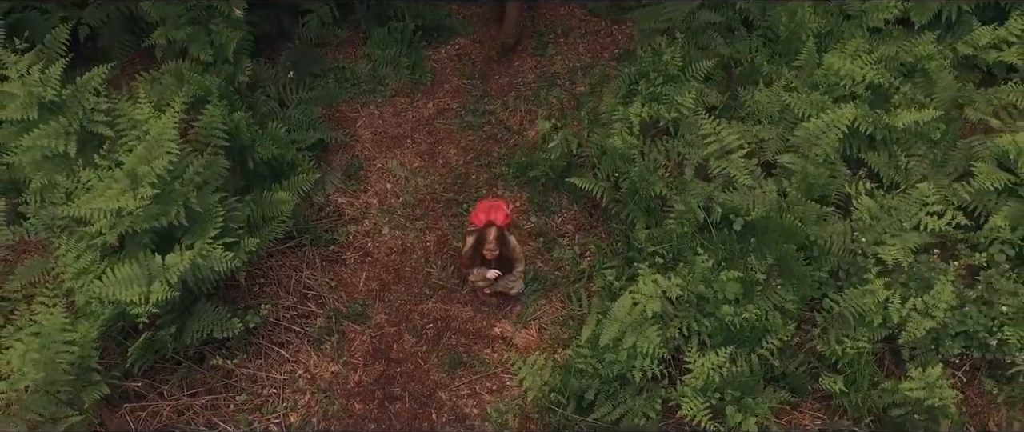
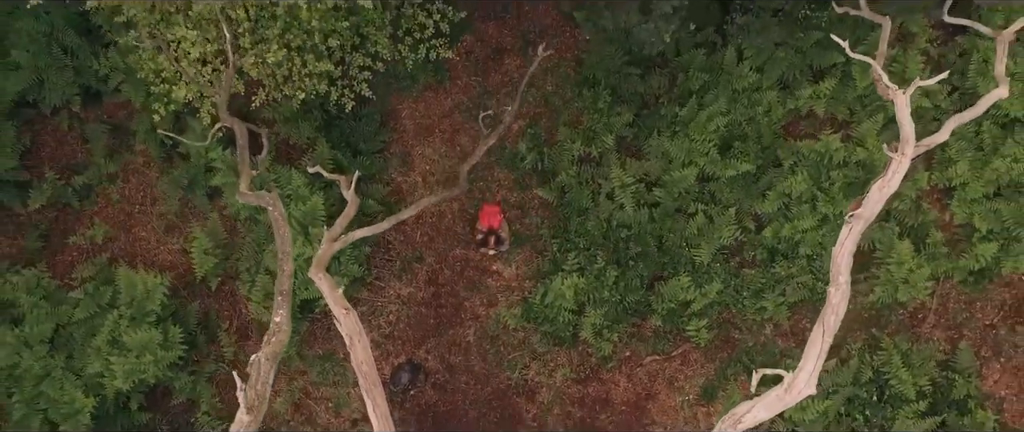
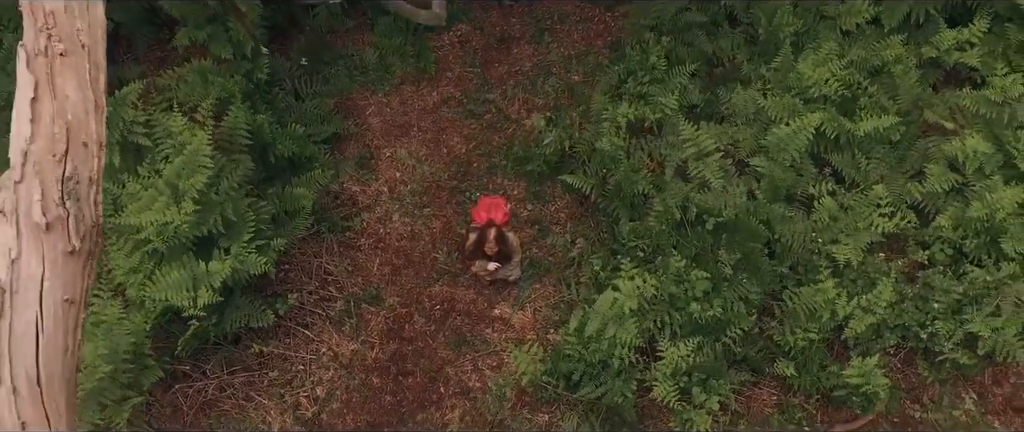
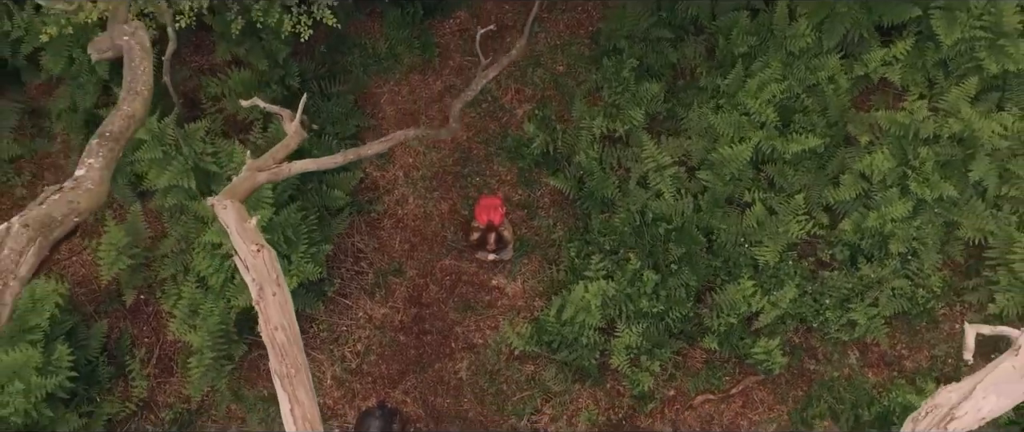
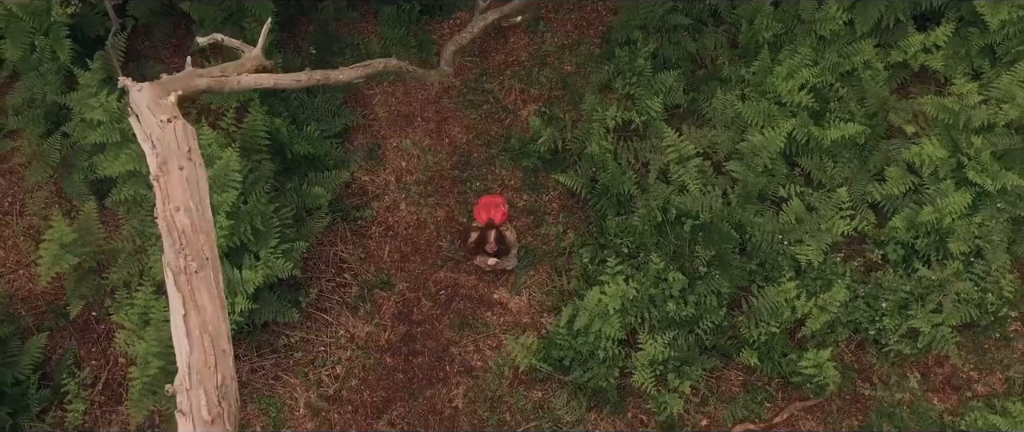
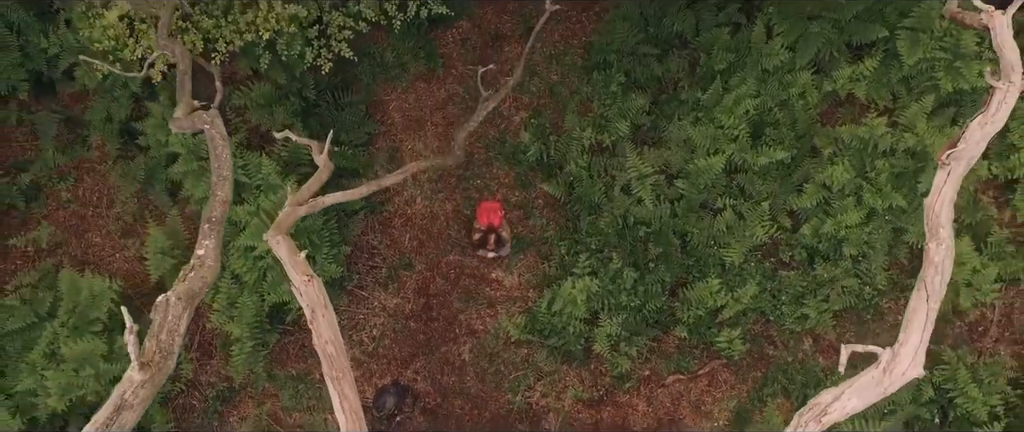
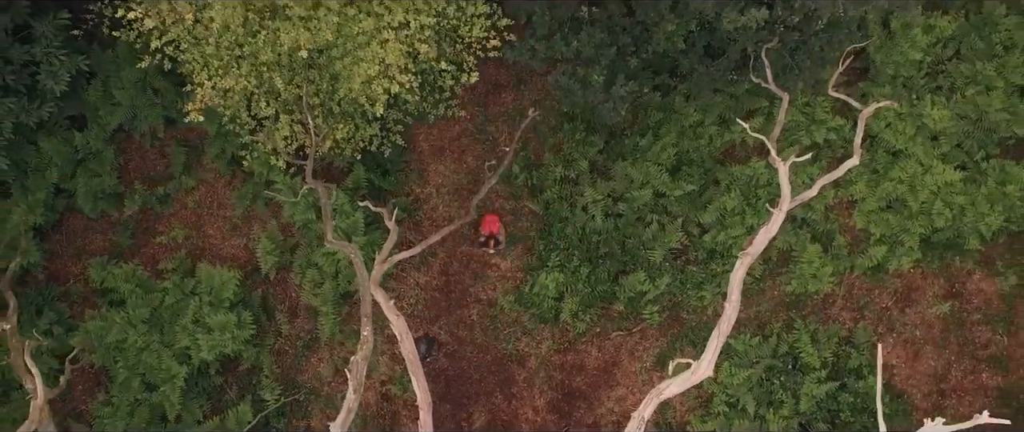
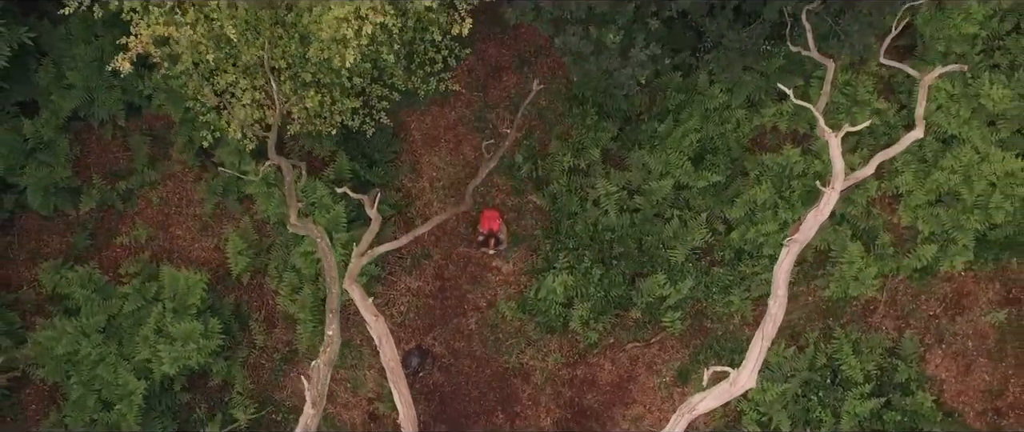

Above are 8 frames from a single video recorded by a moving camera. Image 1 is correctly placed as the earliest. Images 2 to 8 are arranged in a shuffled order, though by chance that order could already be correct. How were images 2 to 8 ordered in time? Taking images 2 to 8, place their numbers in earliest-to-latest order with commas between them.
3, 5, 4, 6, 2, 8, 7
